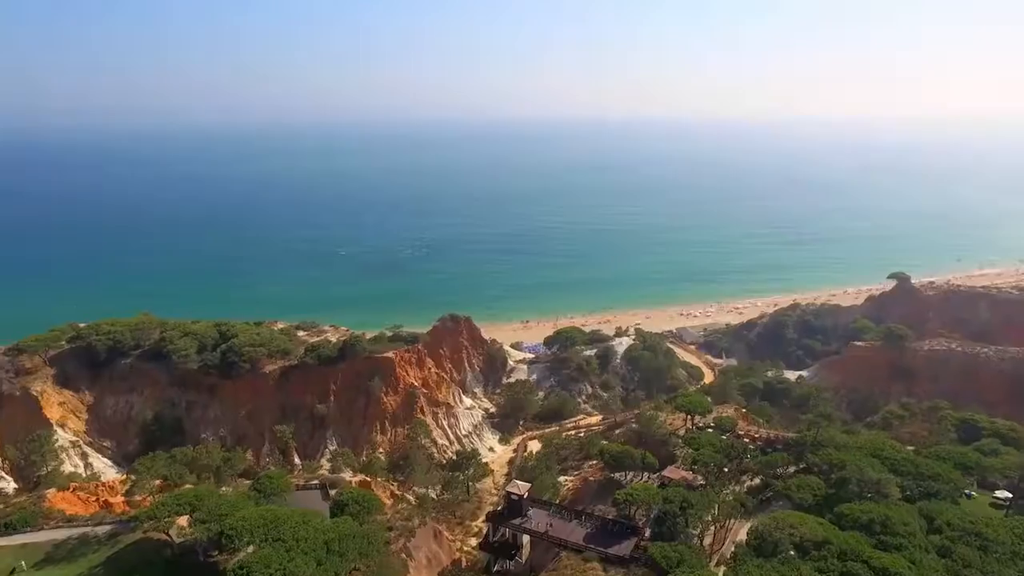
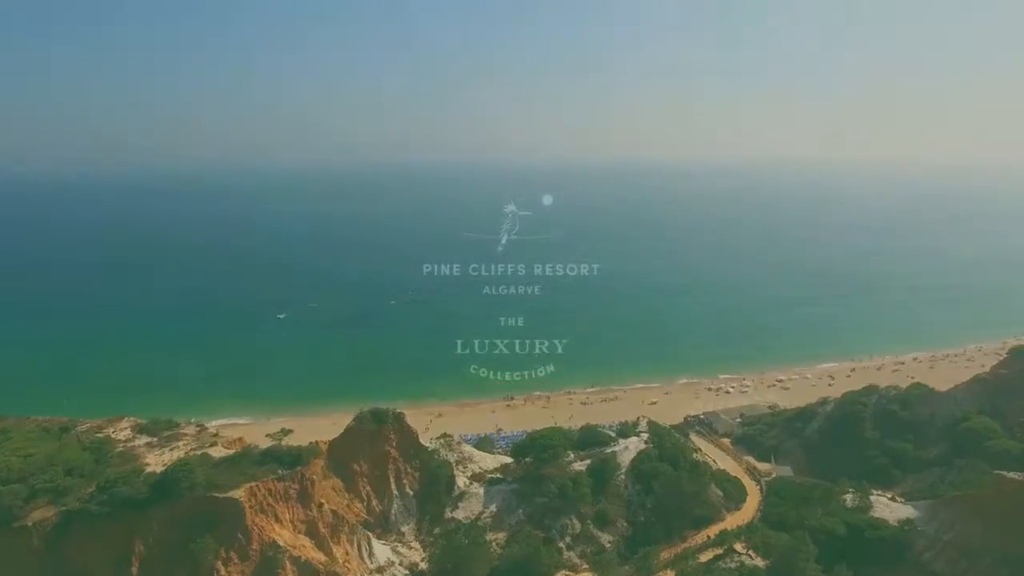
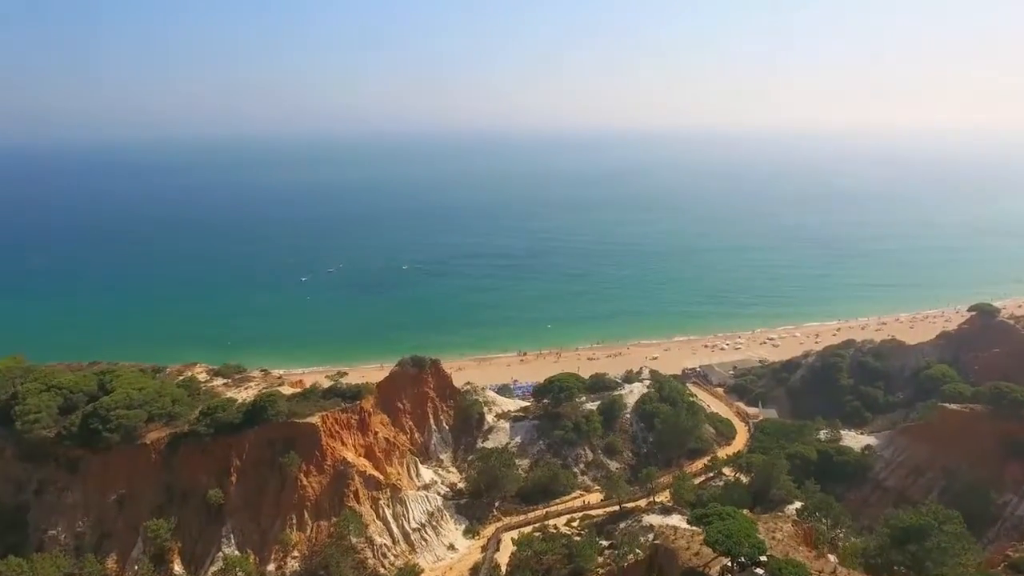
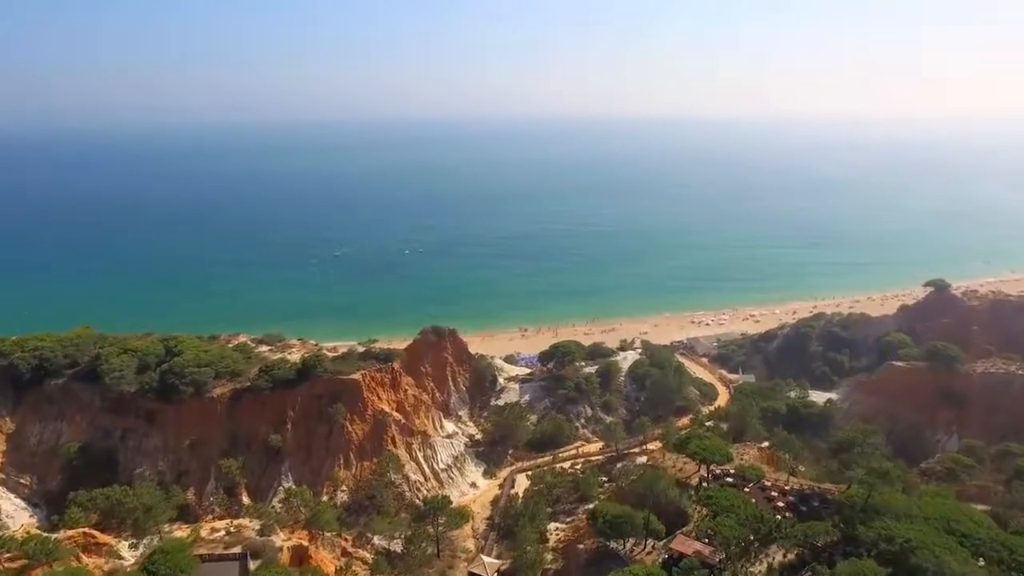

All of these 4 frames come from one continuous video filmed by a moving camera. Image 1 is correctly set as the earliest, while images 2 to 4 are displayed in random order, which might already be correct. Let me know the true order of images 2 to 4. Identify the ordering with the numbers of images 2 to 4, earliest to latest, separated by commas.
4, 3, 2
